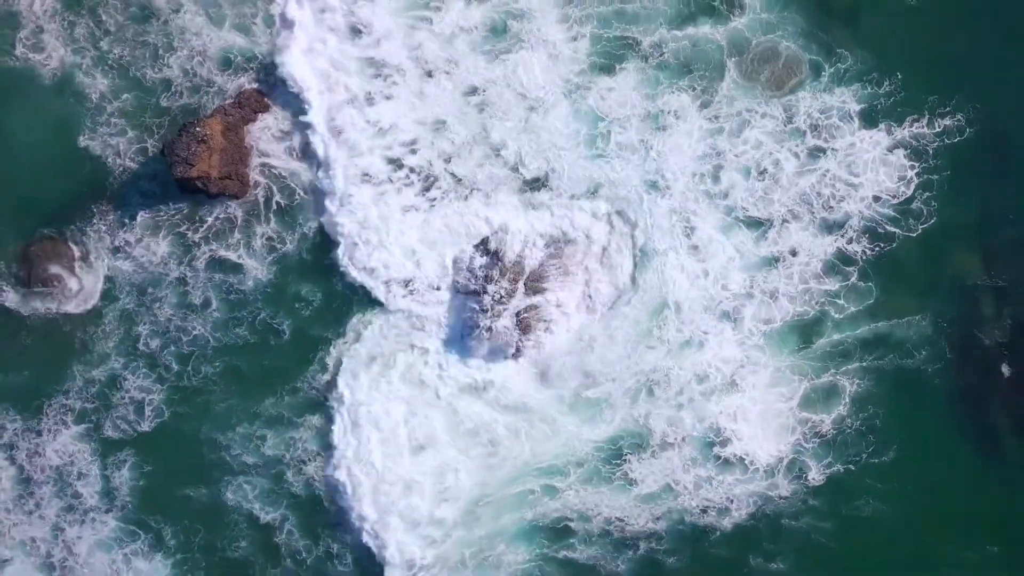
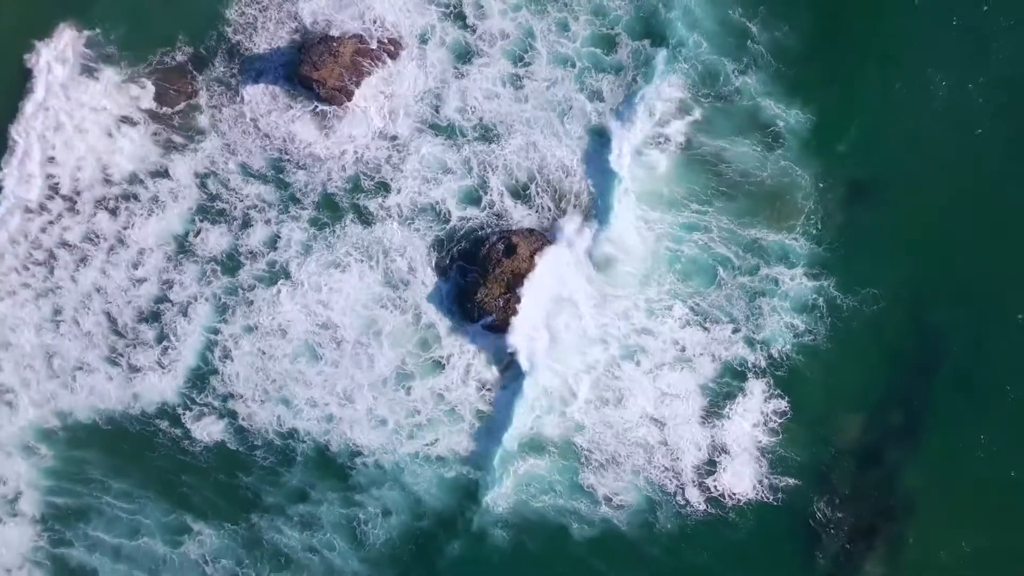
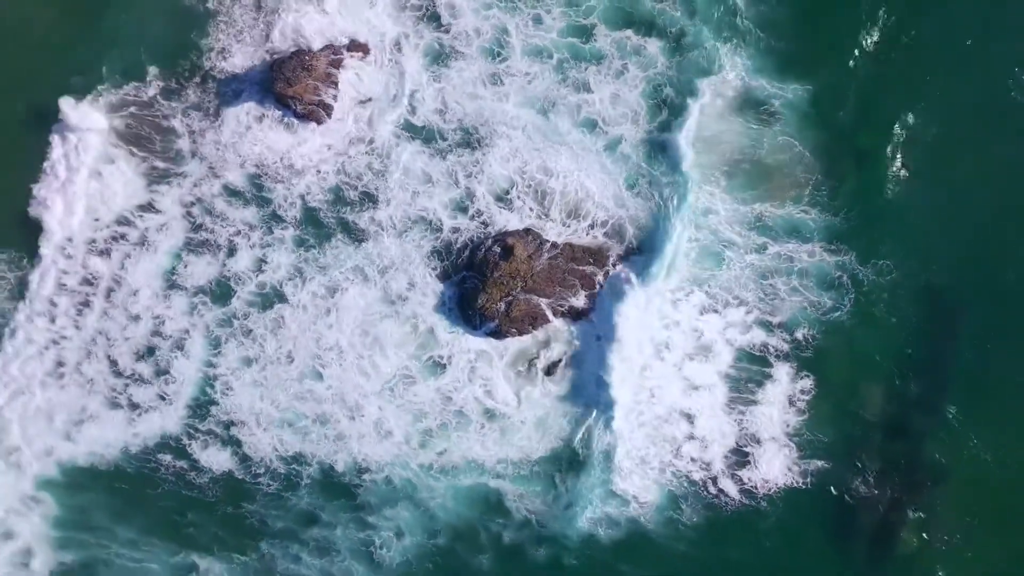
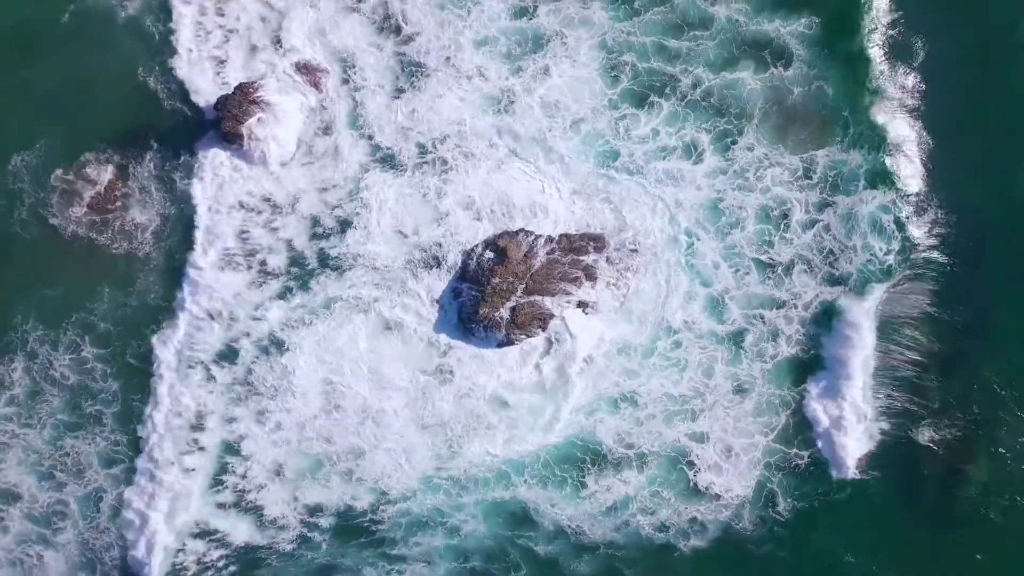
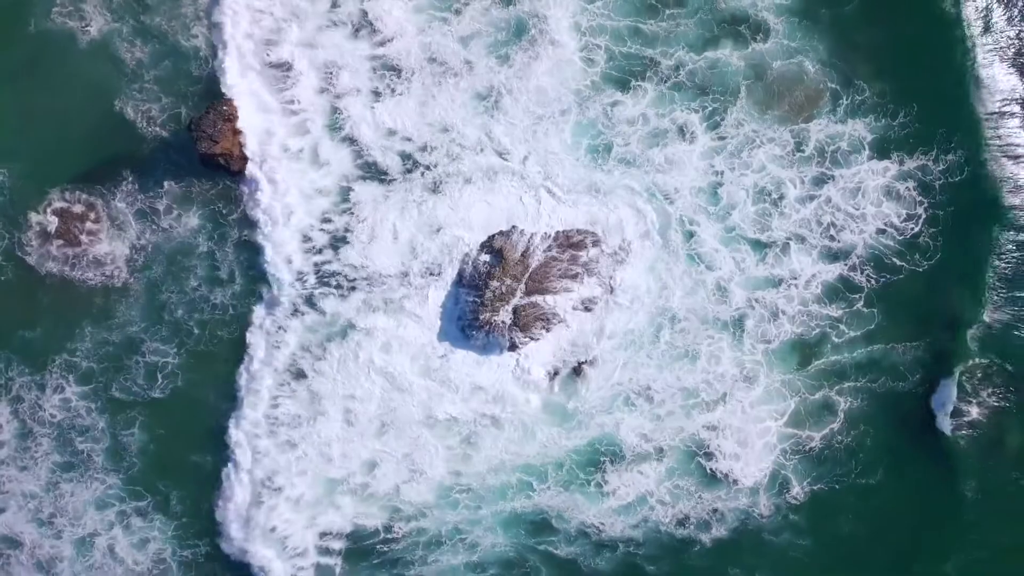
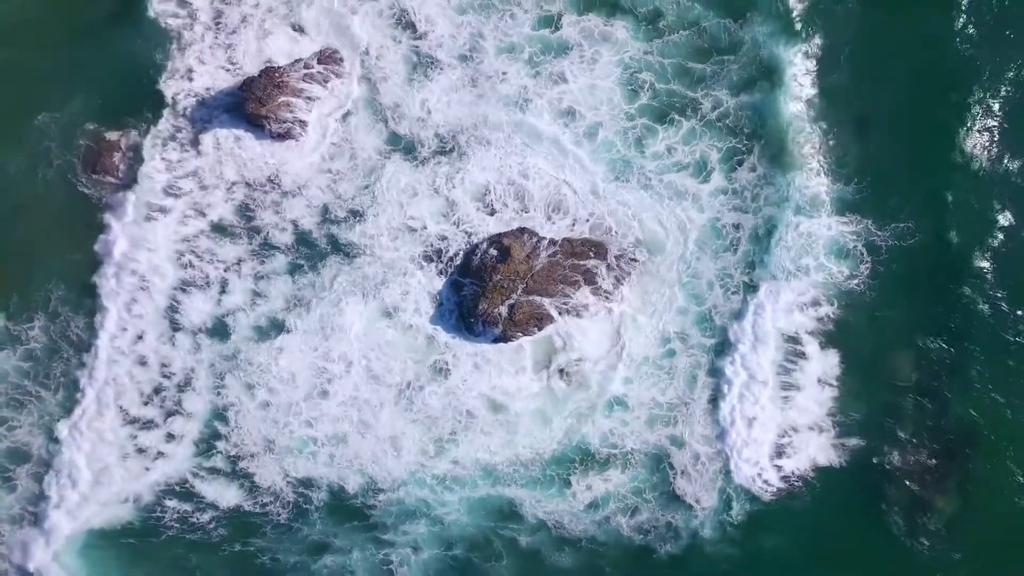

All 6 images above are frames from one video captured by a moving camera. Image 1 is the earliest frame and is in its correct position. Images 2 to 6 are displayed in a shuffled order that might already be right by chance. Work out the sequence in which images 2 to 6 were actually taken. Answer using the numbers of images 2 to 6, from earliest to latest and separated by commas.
5, 4, 6, 3, 2
